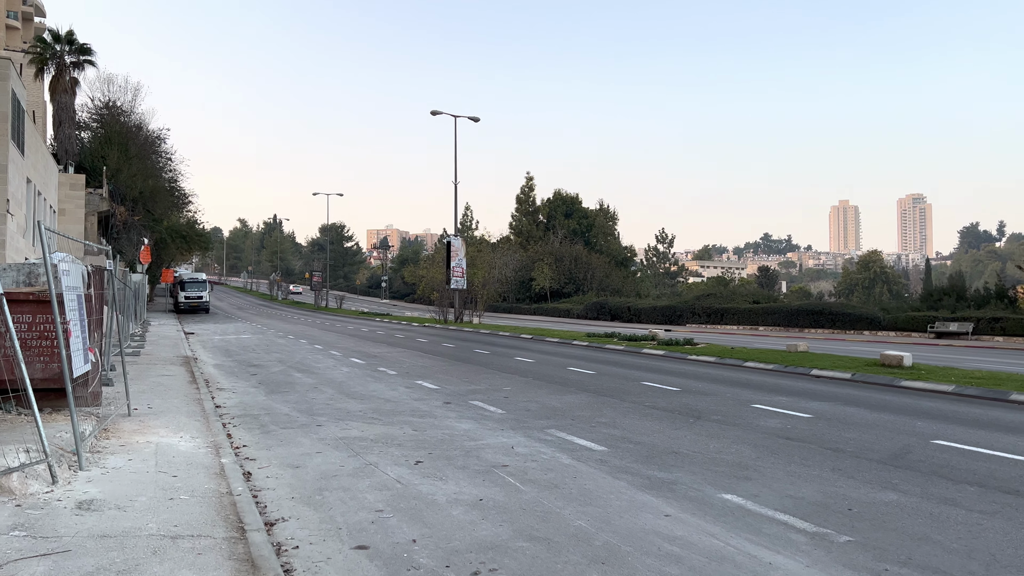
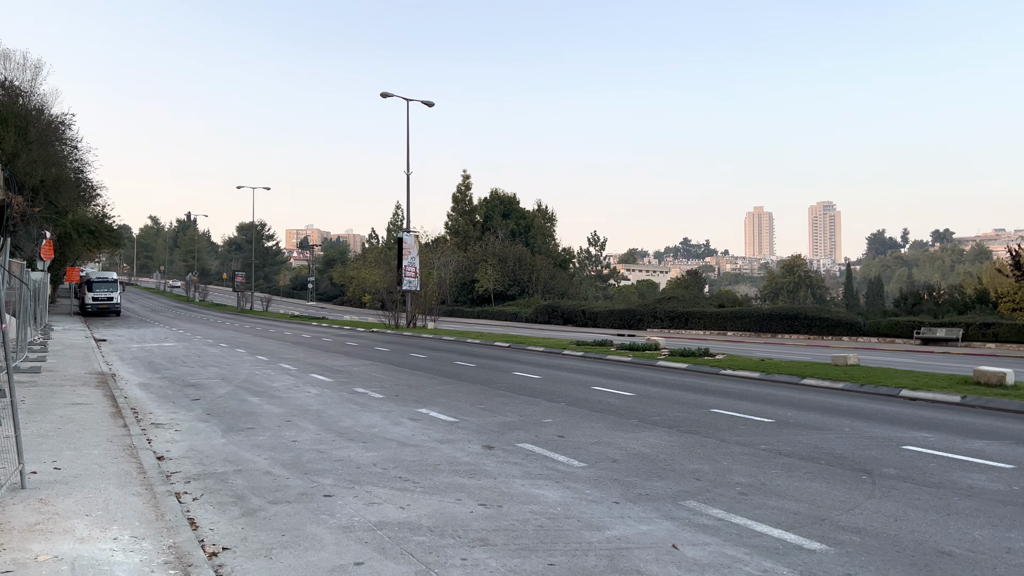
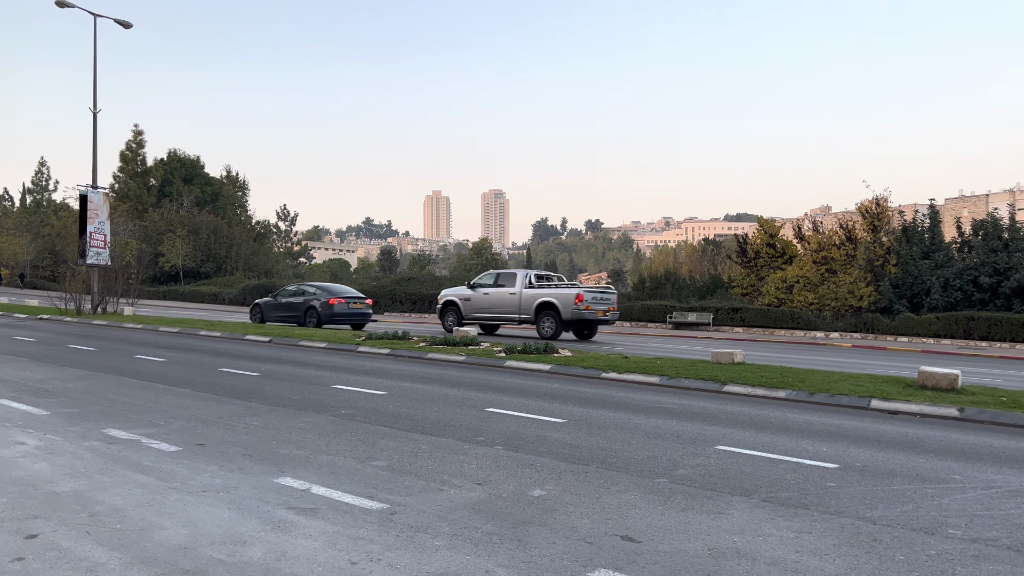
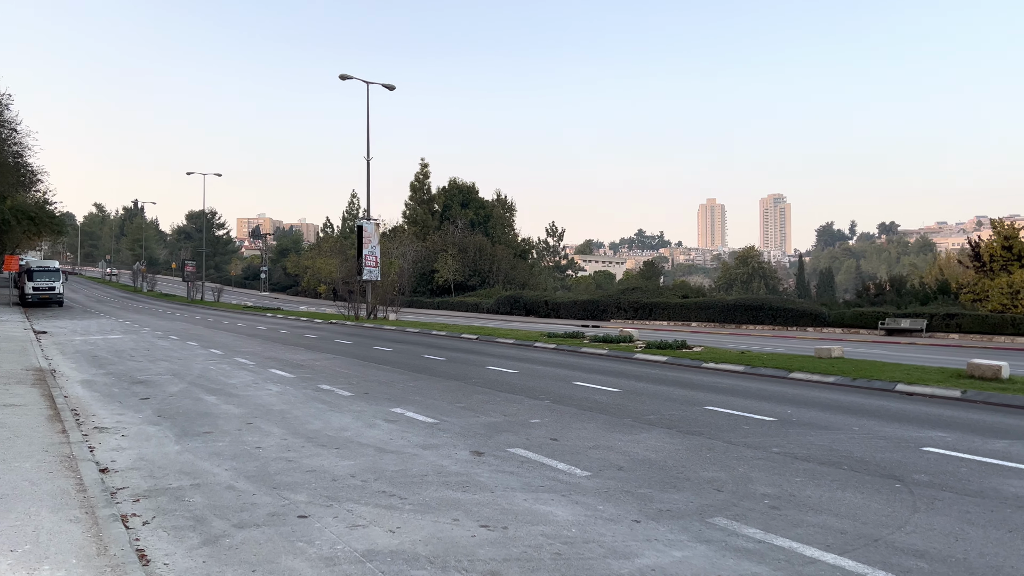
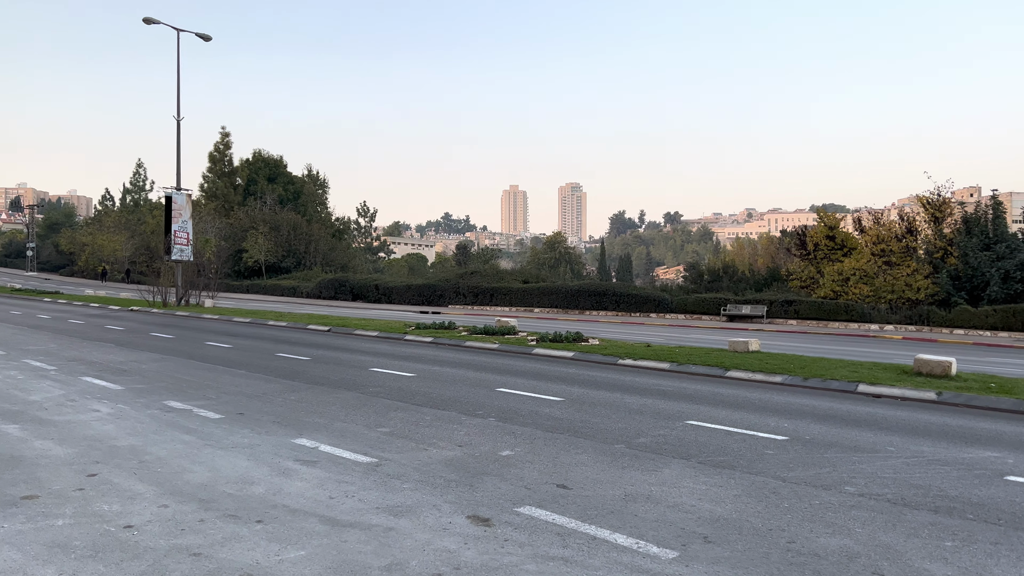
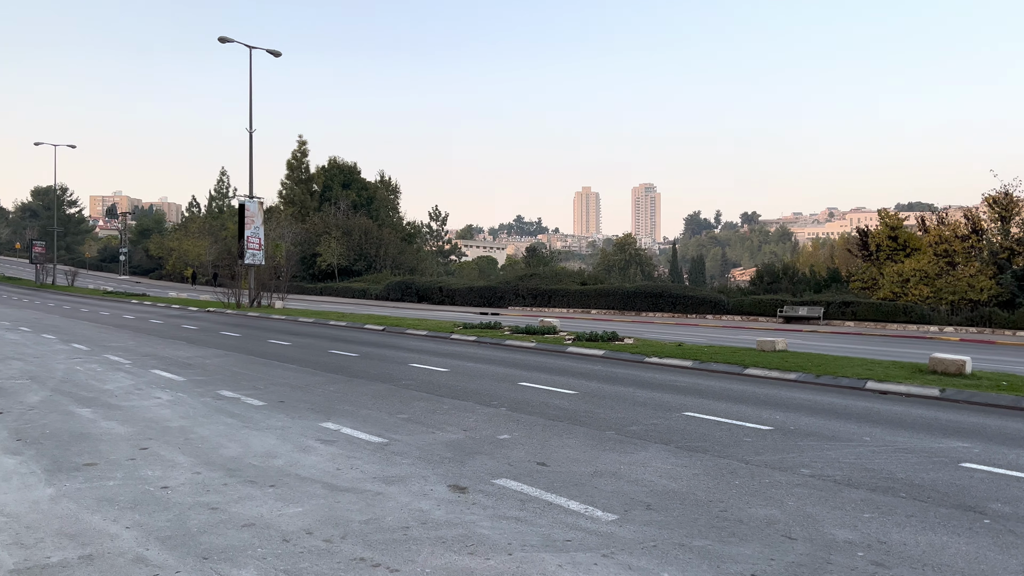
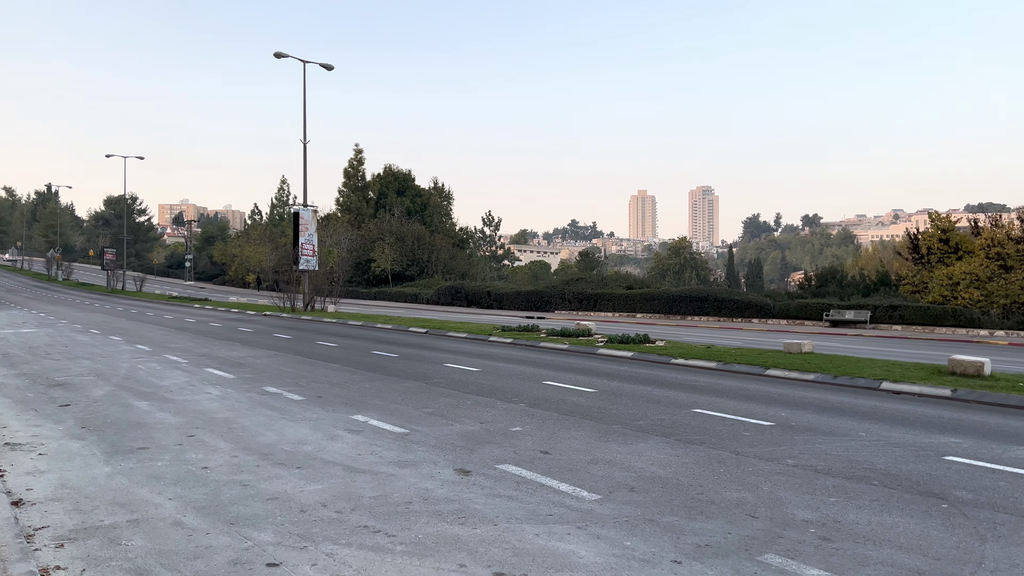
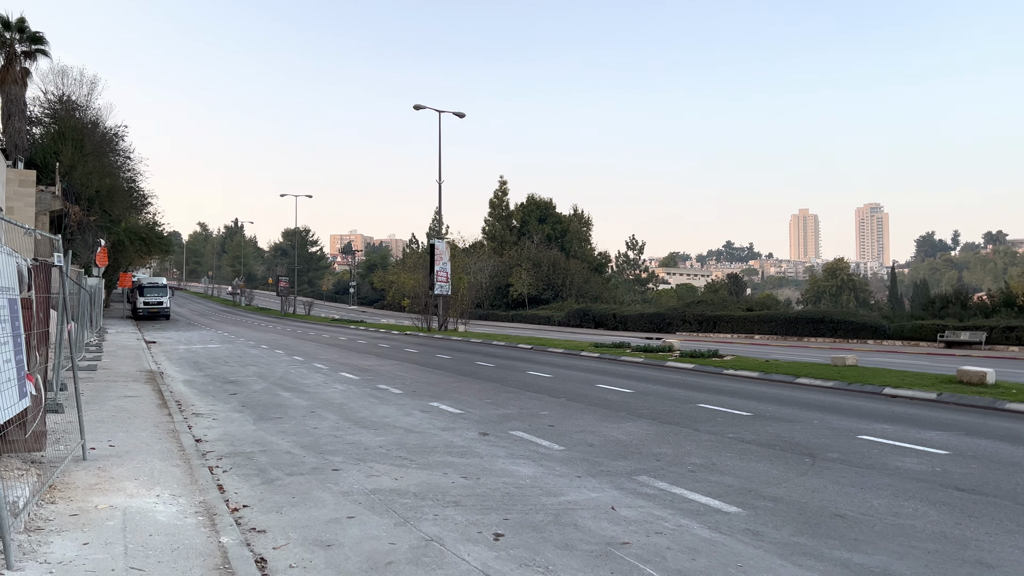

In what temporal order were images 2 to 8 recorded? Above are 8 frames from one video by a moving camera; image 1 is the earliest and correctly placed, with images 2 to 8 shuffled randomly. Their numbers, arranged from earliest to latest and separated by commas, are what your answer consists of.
8, 2, 4, 7, 6, 5, 3
